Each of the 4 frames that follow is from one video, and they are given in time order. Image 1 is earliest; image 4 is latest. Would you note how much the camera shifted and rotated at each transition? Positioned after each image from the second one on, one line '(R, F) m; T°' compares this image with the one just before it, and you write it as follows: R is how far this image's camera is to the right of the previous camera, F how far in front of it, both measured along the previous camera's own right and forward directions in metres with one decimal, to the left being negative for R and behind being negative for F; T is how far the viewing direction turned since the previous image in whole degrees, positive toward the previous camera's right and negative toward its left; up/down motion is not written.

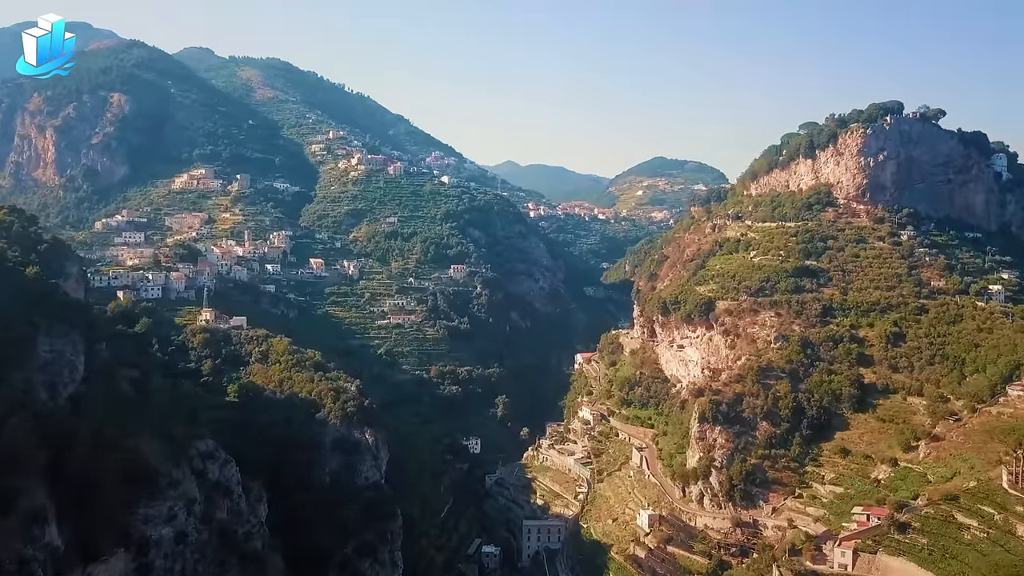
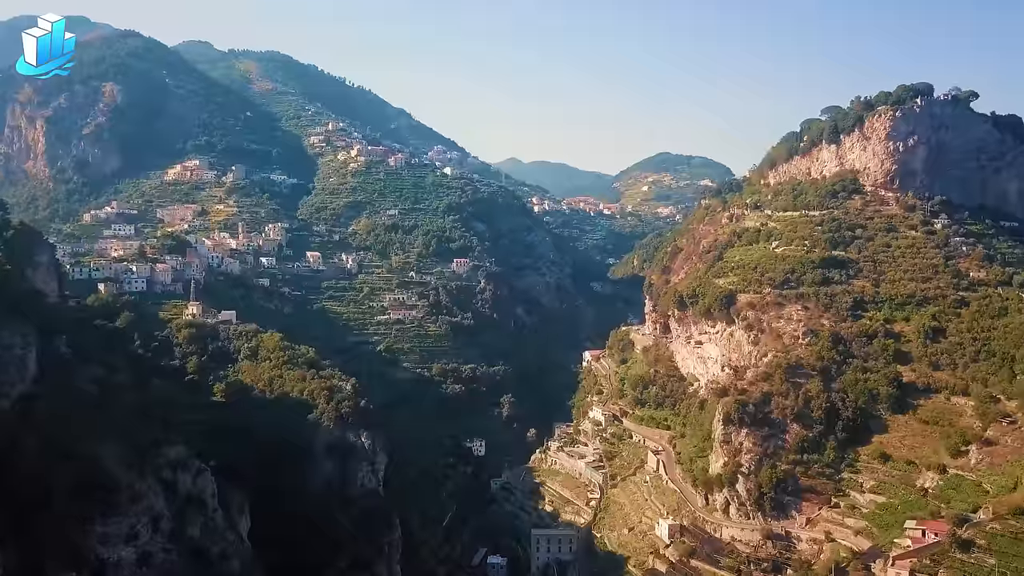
(-0.2, +2.9) m; 0°
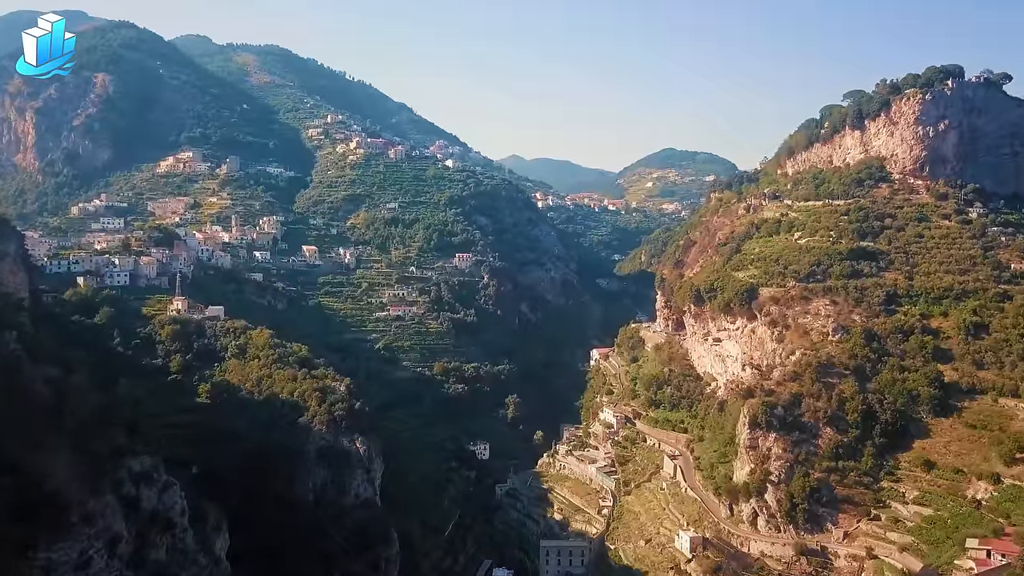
(-0.2, +2.7) m; 0°
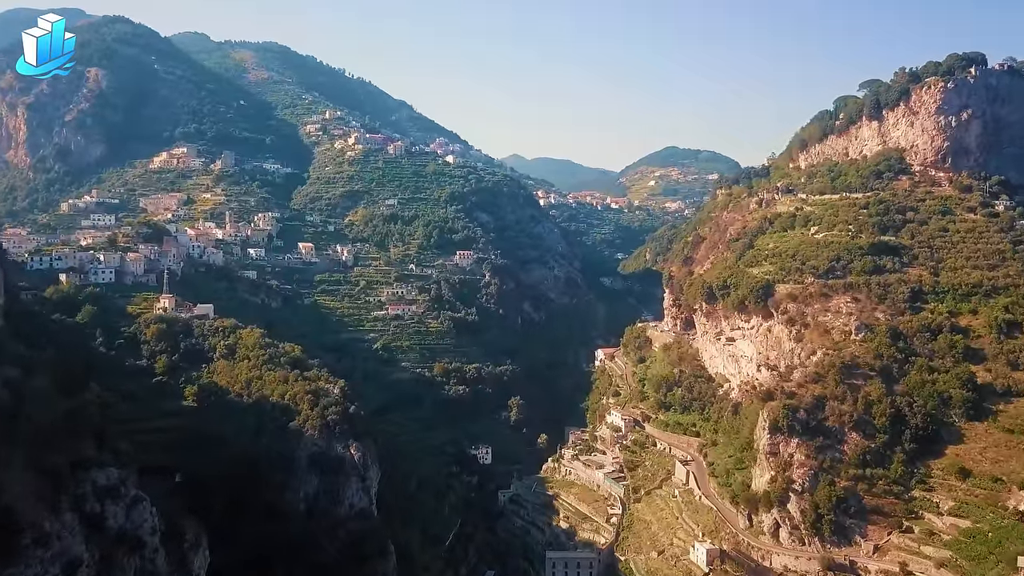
(-0.1, +1.9) m; 0°
